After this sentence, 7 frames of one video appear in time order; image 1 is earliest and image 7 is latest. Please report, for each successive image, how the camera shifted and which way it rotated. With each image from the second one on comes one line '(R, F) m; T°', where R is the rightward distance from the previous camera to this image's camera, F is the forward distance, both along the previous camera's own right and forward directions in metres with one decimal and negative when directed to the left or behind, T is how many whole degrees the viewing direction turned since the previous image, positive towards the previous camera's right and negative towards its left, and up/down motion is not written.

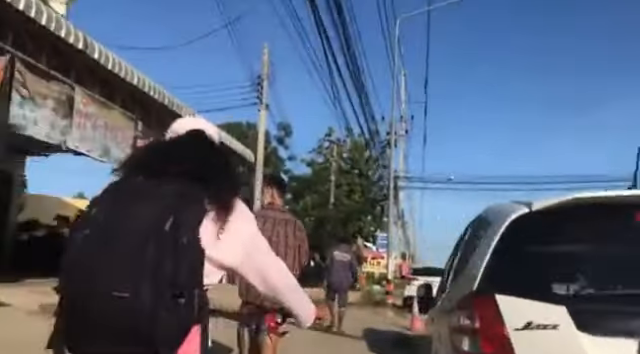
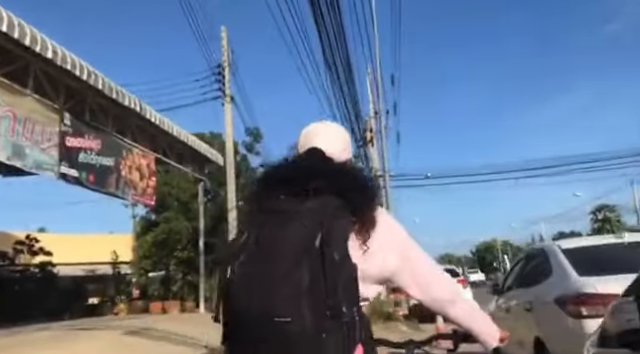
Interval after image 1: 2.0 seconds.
(-0.2, +1.2) m; +3°
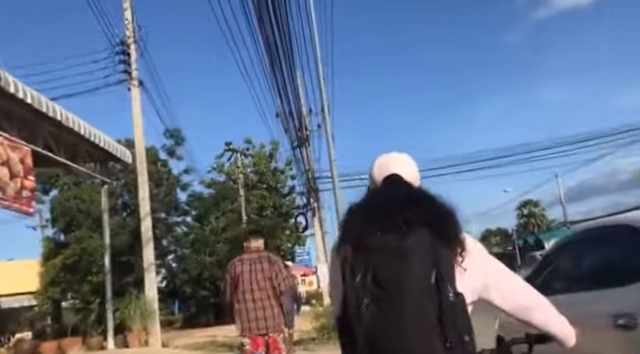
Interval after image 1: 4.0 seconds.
(0.0, +1.1) m; +8°
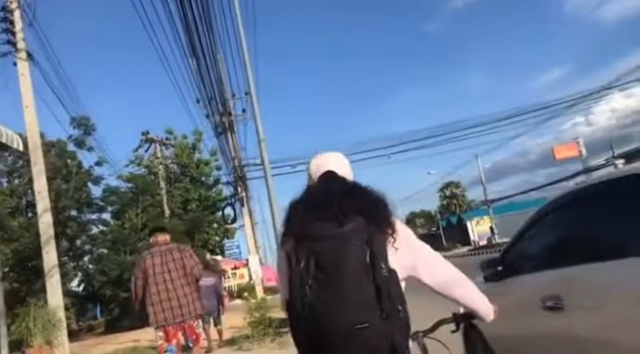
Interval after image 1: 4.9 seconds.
(0.0, +0.5) m; +8°
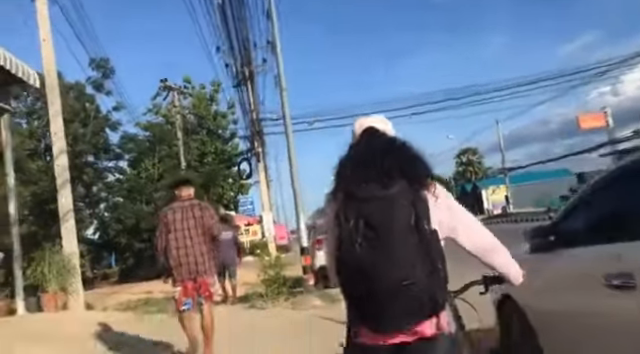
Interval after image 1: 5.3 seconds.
(-0.1, +0.2) m; -1°
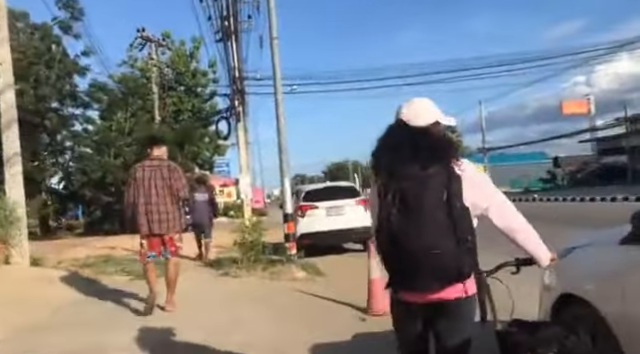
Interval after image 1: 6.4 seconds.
(-0.1, +0.6) m; +3°
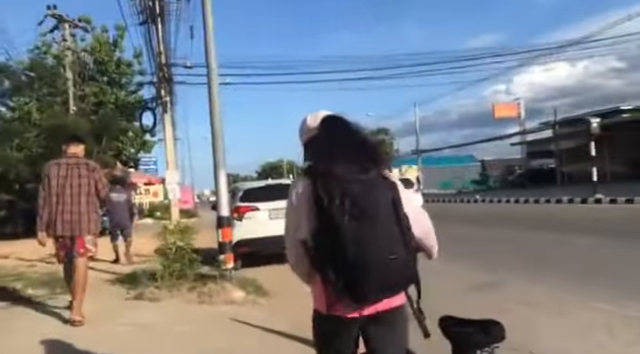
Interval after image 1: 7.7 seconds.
(-0.1, +0.9) m; +7°
